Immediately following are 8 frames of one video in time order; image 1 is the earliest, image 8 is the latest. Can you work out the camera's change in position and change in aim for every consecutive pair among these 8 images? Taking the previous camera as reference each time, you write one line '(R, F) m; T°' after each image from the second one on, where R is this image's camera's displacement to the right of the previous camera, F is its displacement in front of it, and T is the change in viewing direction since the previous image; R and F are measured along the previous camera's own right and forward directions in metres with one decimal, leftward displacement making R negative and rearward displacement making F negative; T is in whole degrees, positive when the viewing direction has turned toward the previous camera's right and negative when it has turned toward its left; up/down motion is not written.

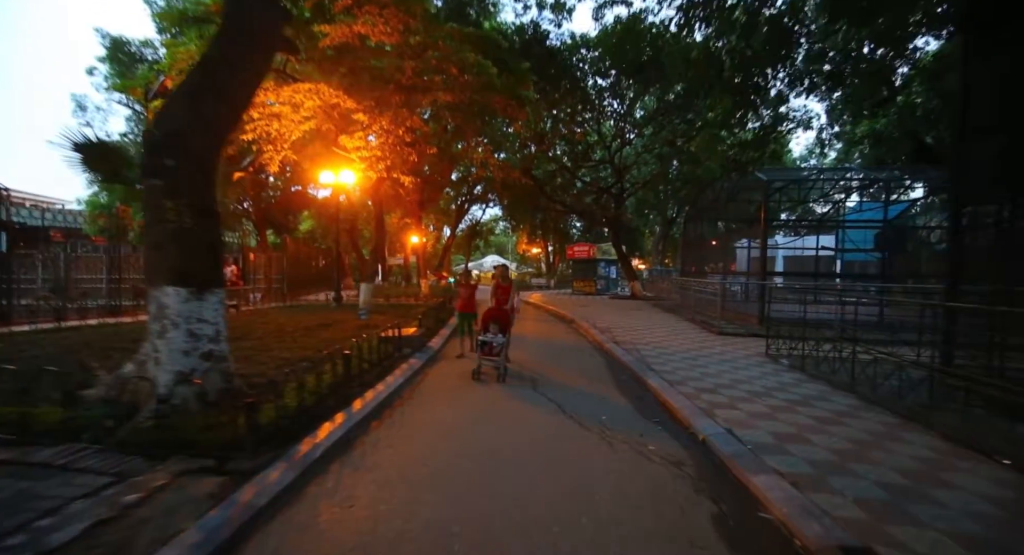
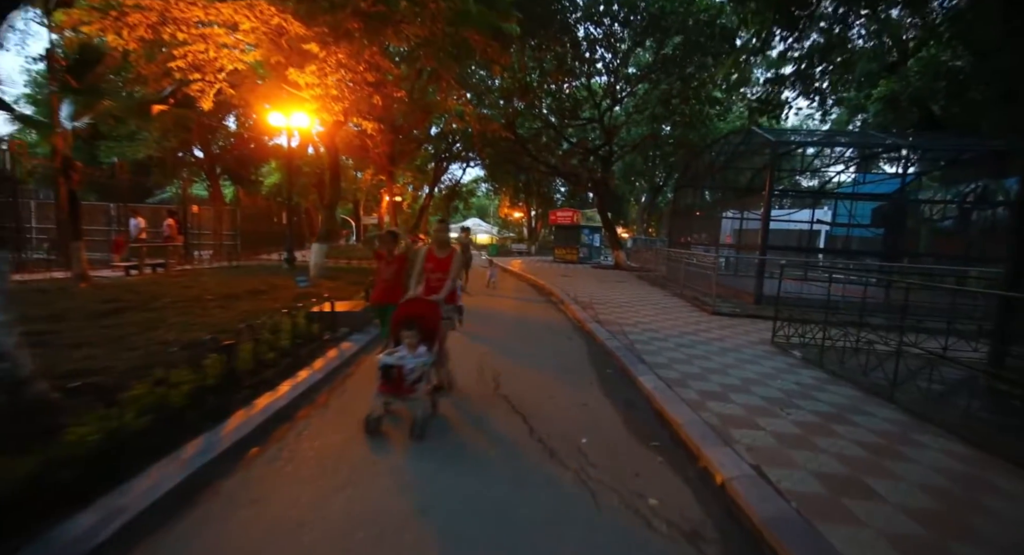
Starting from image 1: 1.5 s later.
(+0.2, +1.3) m; +2°
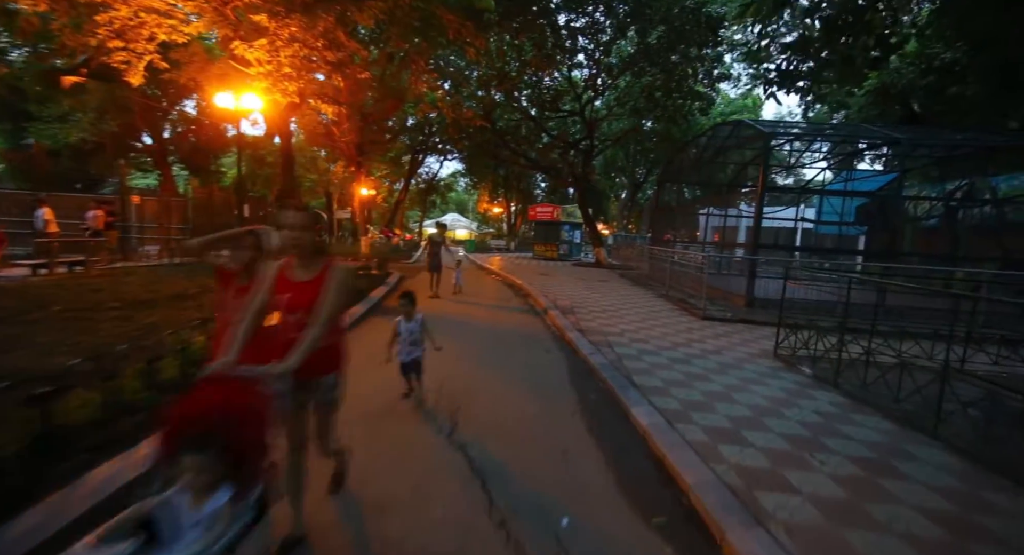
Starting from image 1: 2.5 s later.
(+0.1, +0.9) m; +3°
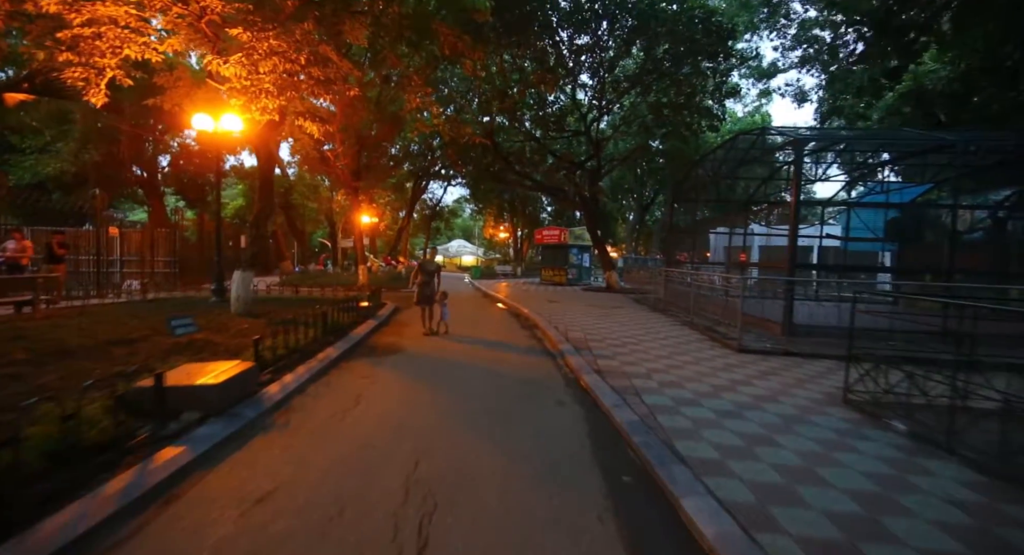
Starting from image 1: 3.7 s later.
(+0.1, +1.1) m; -1°
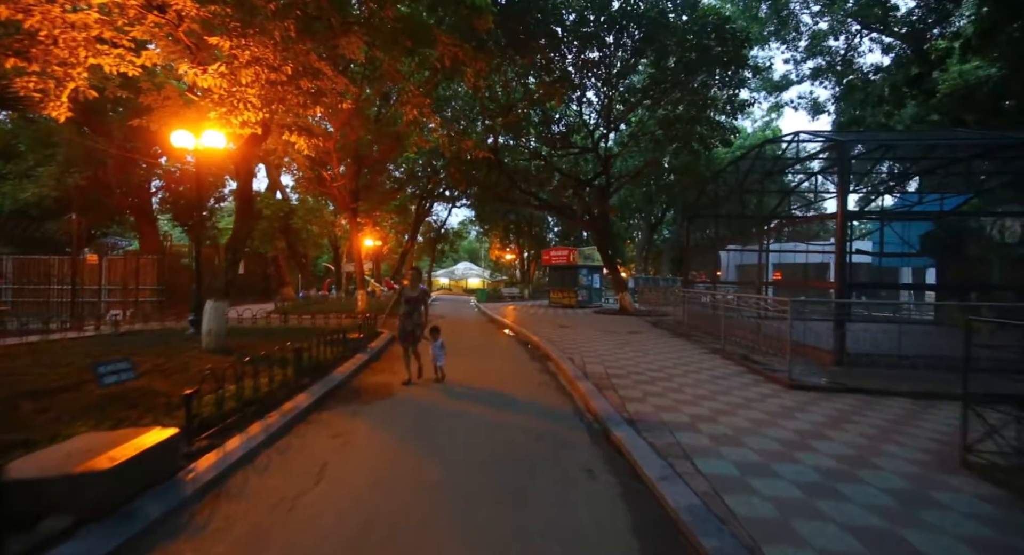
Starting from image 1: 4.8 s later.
(0.0, +1.0) m; -1°
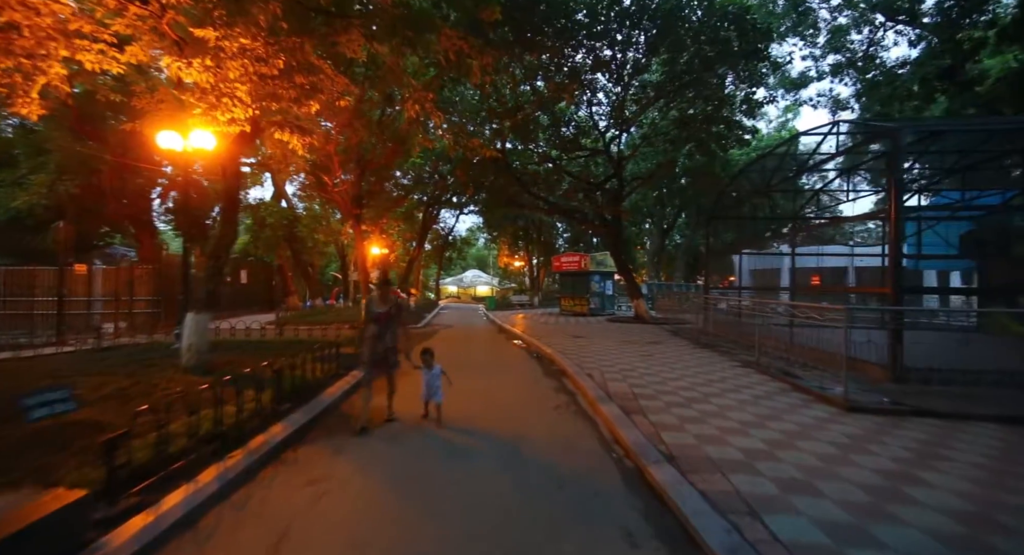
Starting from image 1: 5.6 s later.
(0.0, +0.8) m; -1°
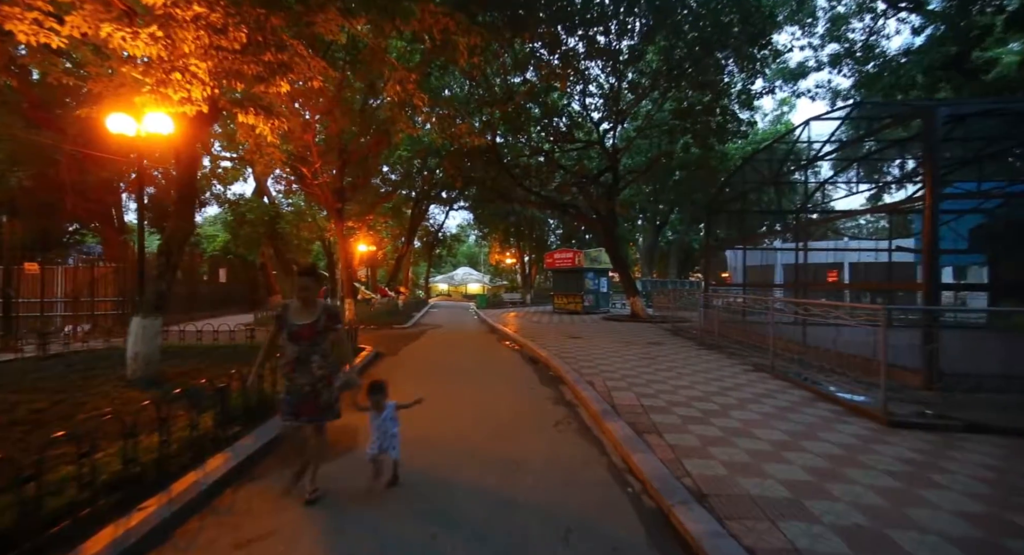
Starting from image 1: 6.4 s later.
(0.0, +0.8) m; +1°
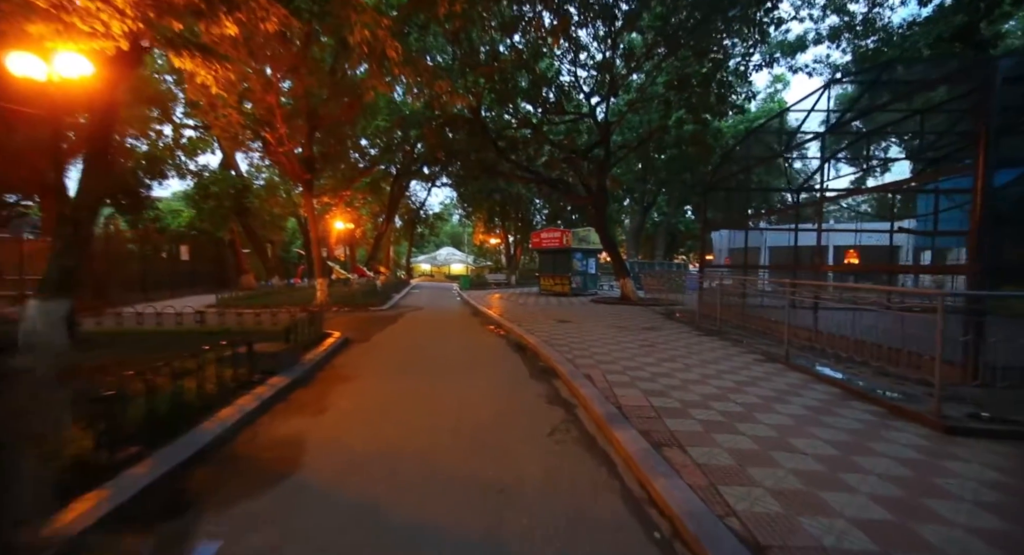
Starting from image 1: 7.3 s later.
(0.0, +1.0) m; +2°
